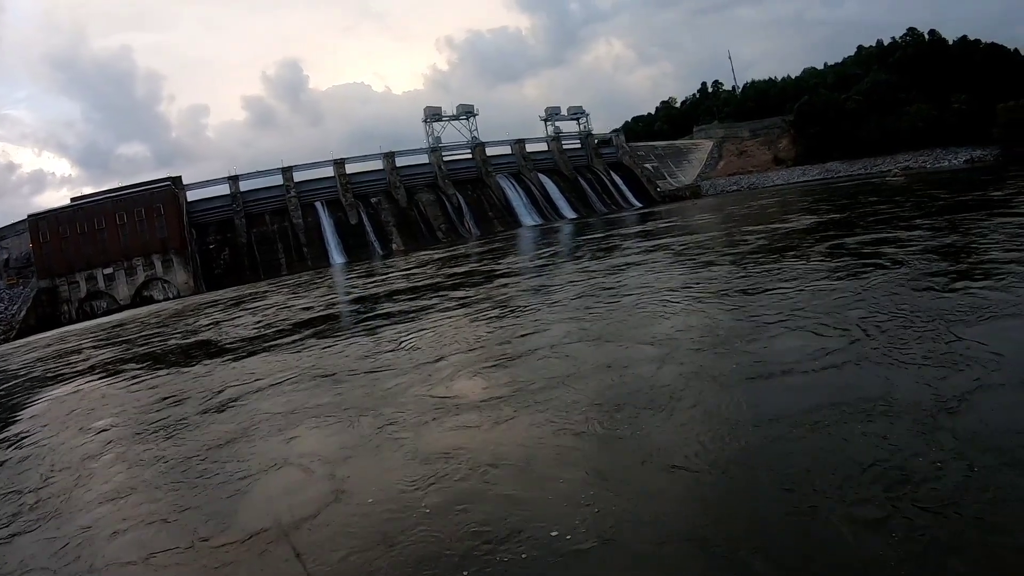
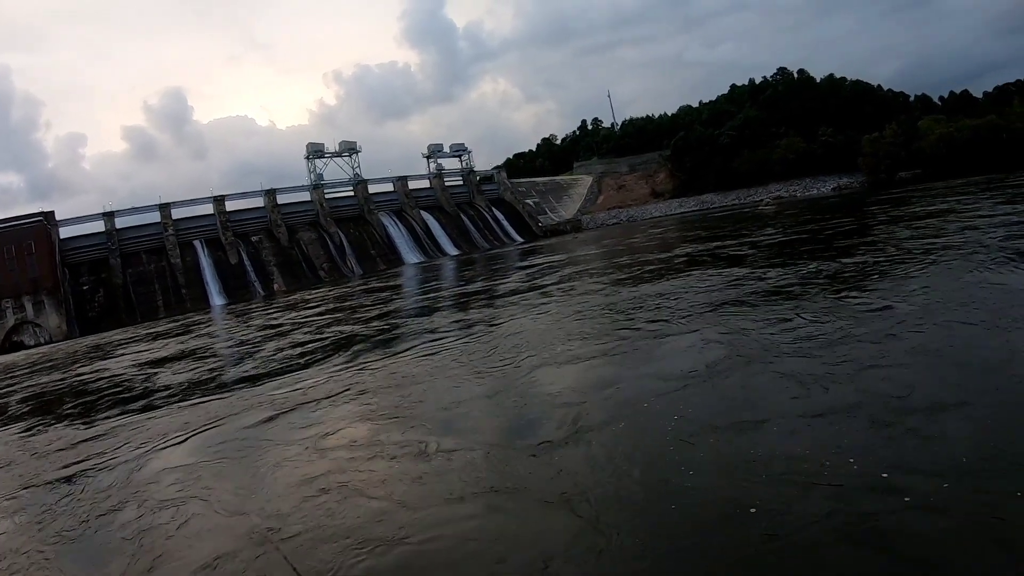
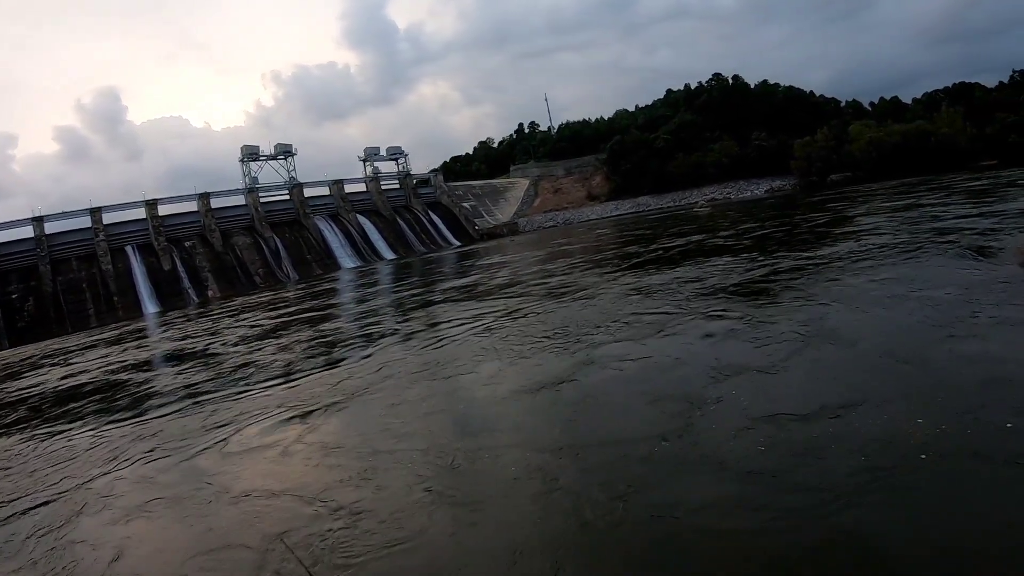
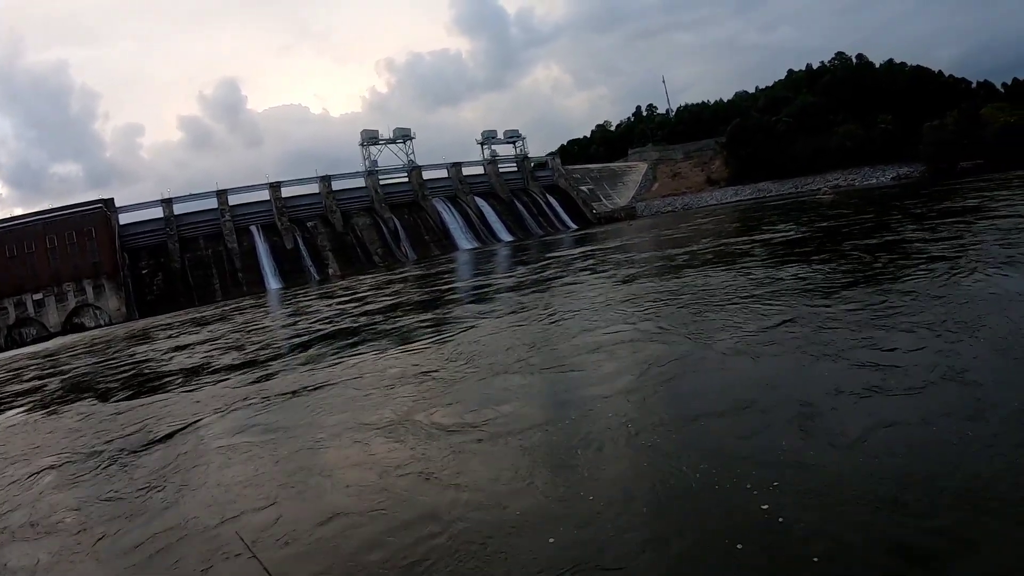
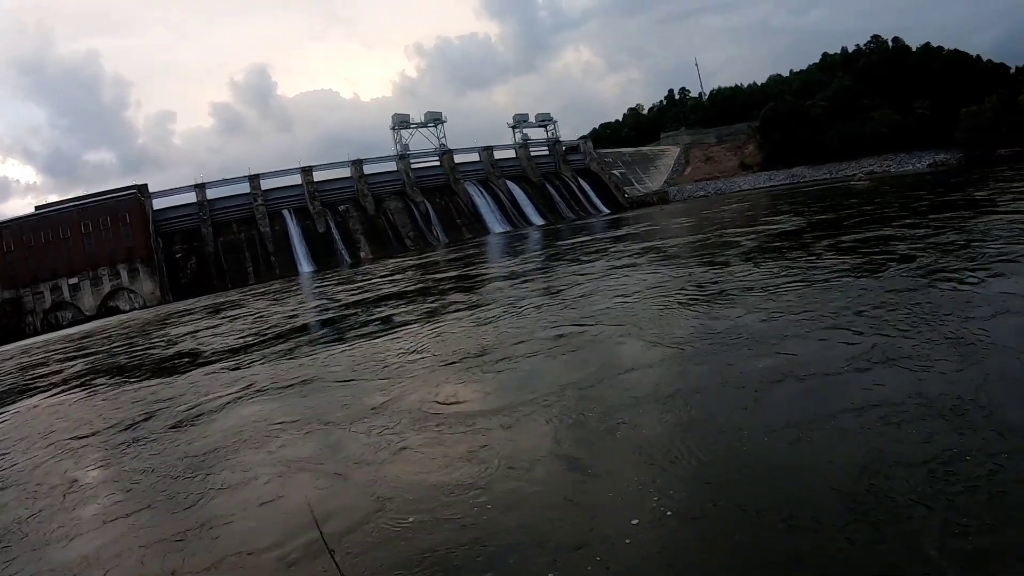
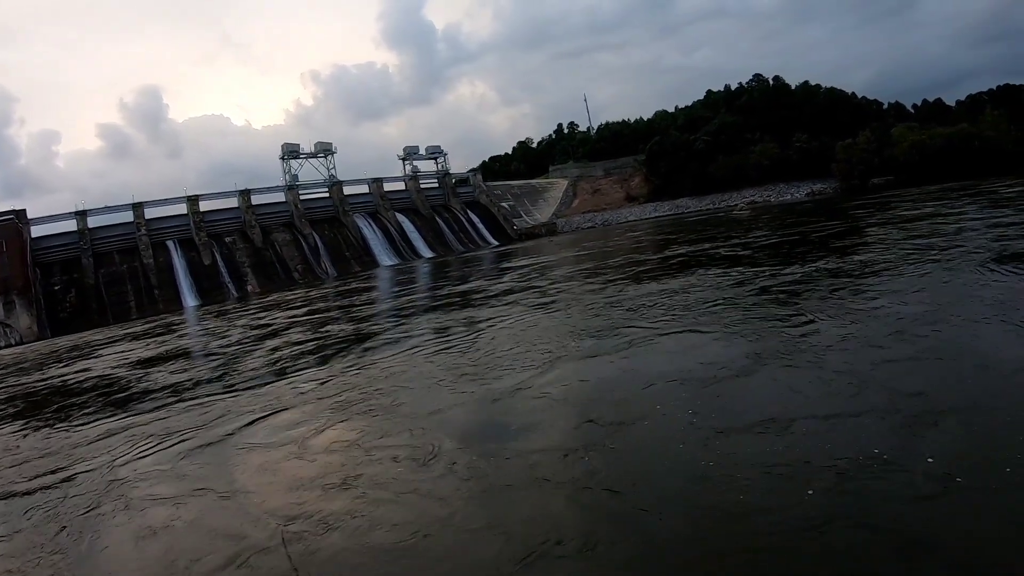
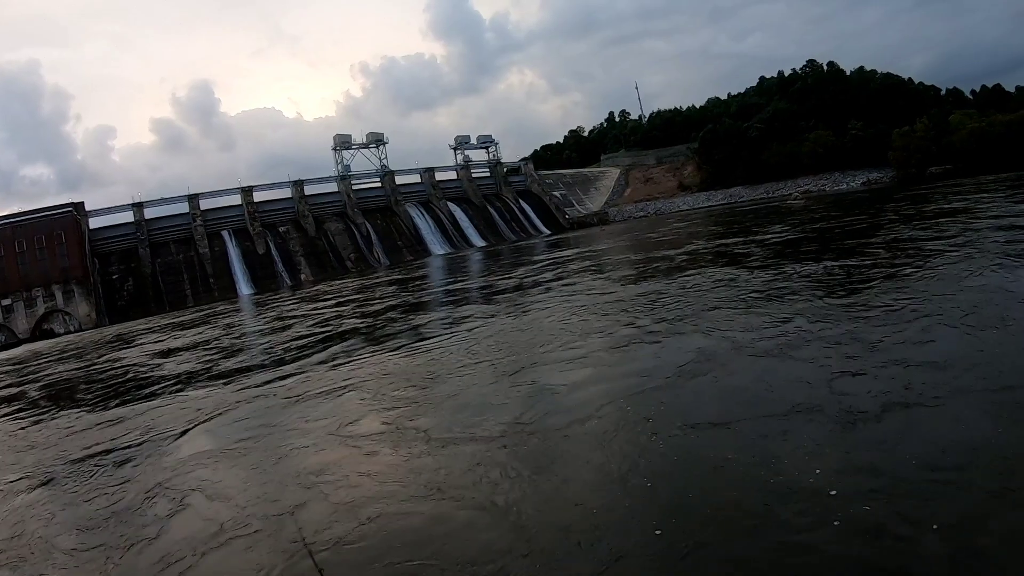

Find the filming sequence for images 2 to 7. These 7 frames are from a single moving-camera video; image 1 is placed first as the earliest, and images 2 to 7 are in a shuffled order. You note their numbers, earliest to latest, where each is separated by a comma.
5, 4, 7, 2, 6, 3
